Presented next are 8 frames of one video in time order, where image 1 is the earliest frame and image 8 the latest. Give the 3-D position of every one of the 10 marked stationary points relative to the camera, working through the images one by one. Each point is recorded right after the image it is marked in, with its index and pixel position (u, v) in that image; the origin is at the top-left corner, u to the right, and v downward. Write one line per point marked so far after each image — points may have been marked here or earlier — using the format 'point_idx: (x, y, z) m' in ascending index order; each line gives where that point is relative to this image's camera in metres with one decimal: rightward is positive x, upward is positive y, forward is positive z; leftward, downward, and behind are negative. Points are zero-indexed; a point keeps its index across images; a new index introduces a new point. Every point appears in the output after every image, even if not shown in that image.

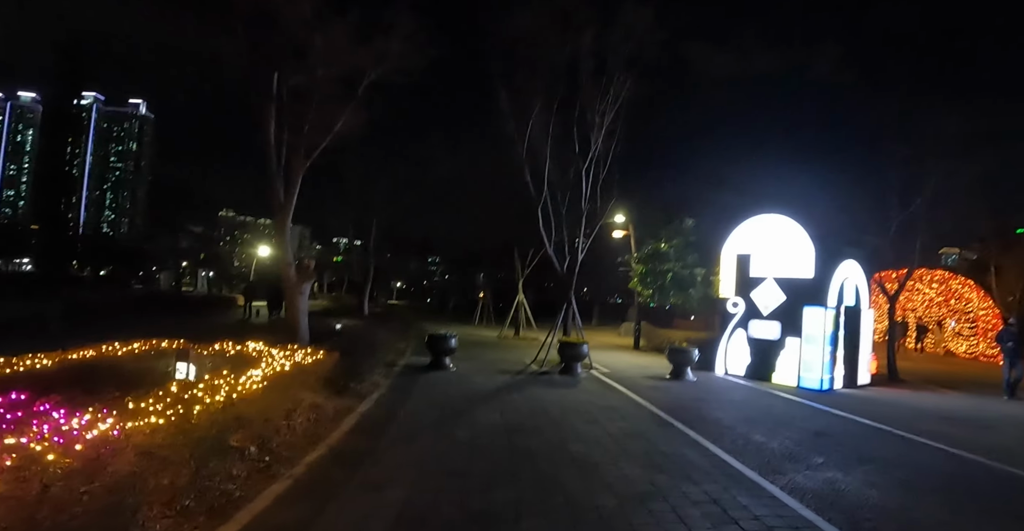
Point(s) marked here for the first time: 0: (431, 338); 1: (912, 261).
0: (-2.3, -2.0, +15.6) m
1: (+11.9, +0.1, +16.5) m
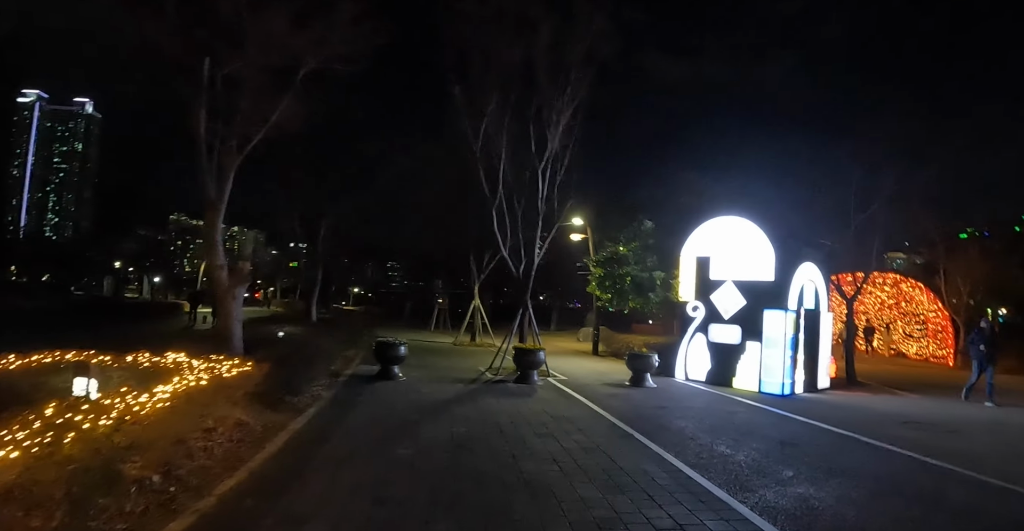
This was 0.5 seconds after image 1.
0: (-3.5, -2.1, +14.7) m
1: (+10.5, 0.0, +16.6) m
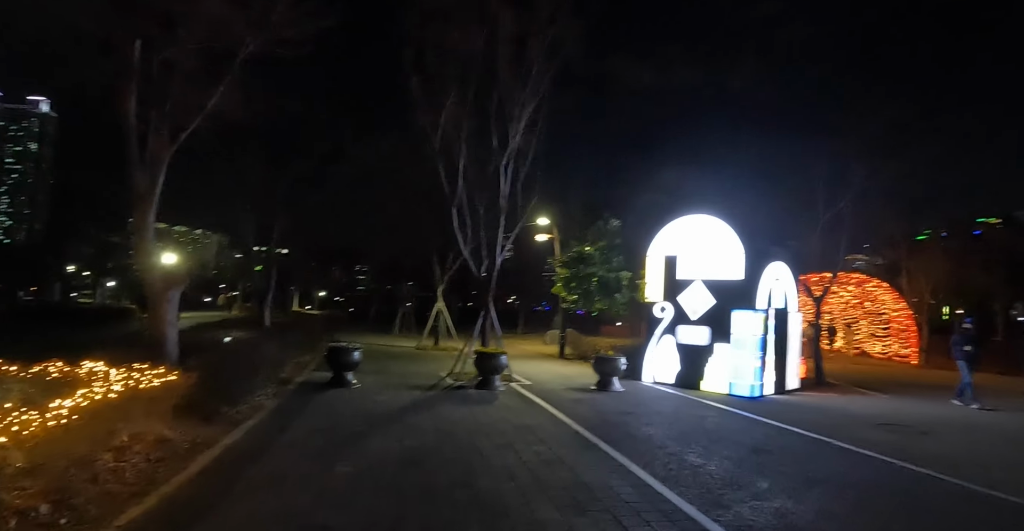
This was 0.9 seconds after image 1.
0: (-4.4, -2.1, +13.8) m
1: (+9.5, 0.0, +16.4) m
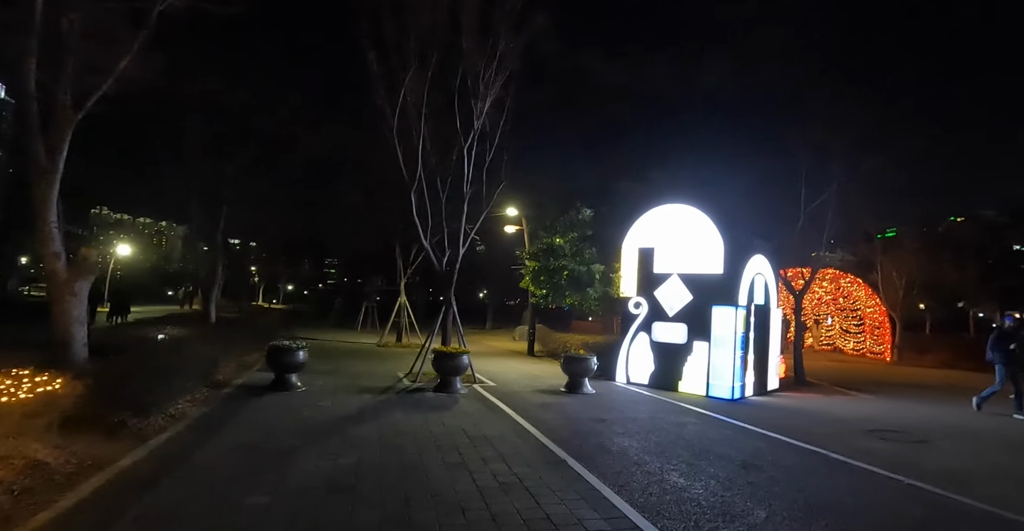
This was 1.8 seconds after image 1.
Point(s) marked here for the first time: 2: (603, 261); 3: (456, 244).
0: (-5.2, -1.8, +12.3) m
1: (+8.5, +0.2, +15.7) m
2: (+2.9, +0.2, +18.1) m
3: (-1.5, +0.6, +14.7) m
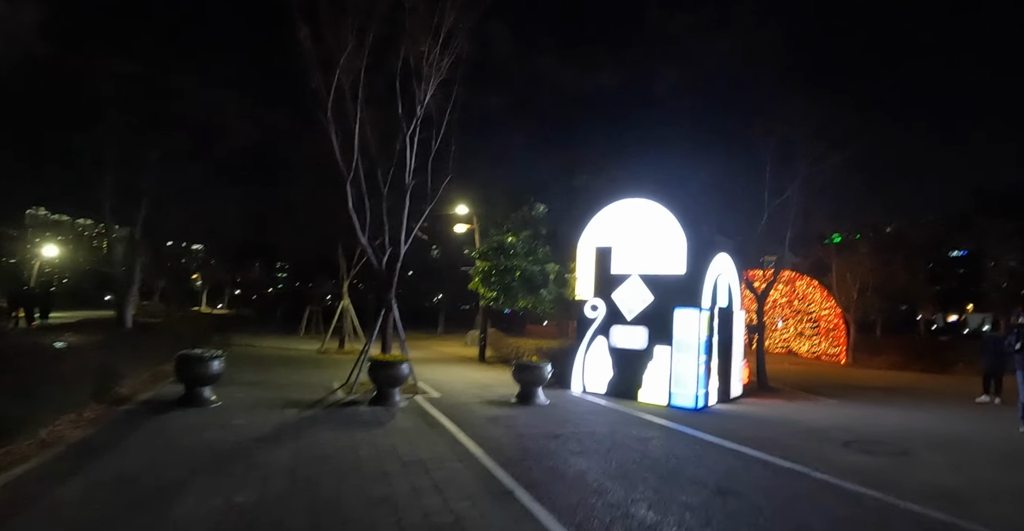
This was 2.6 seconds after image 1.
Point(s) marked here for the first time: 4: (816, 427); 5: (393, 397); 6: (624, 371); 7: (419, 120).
0: (-6.3, -1.8, +10.7) m
1: (+7.2, +0.2, +15.1) m
2: (+1.3, +0.2, +17.2) m
3: (-2.7, +0.6, +13.4) m
4: (+5.3, -2.8, +9.9) m
5: (-2.3, -2.5, +10.8) m
6: (+2.4, -2.3, +12.3) m
7: (-2.1, +3.3, +12.7) m
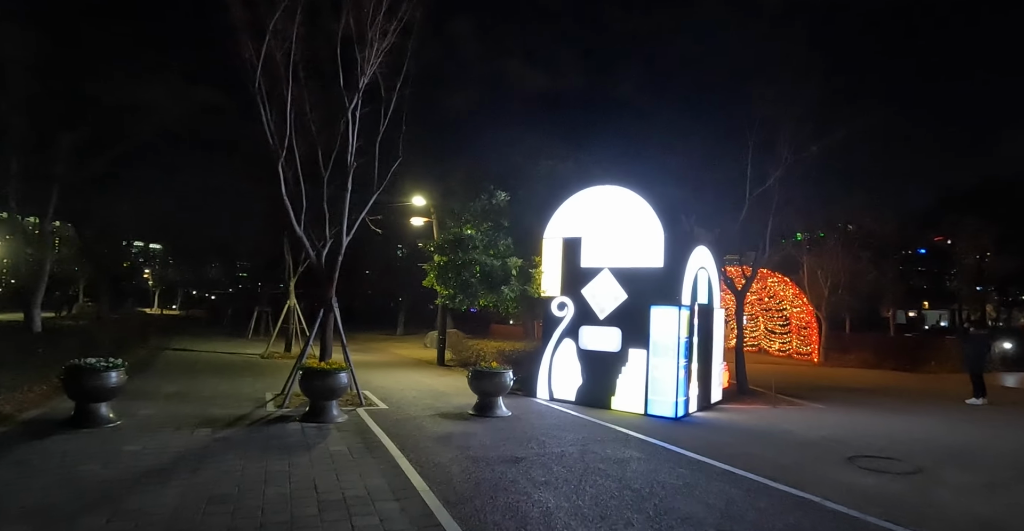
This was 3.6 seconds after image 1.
0: (-7.0, -1.7, +9.0) m
1: (+6.2, +0.3, +14.1) m
2: (+0.2, +0.3, +15.8) m
3: (-3.6, +0.8, +11.9) m
4: (+4.6, -2.7, +8.8) m
5: (-3.0, -2.4, +9.3) m
6: (+1.6, -2.2, +11.0) m
7: (-2.9, +3.4, +11.2) m
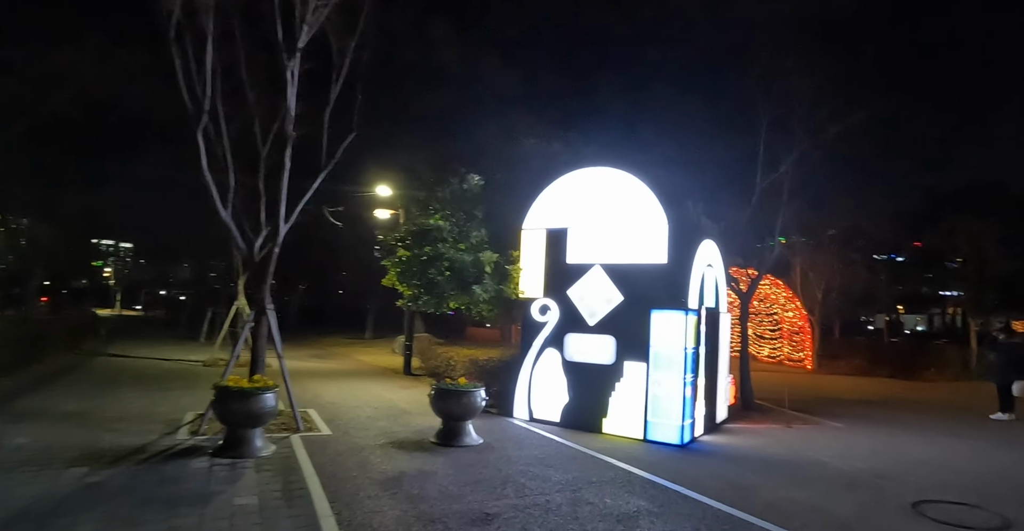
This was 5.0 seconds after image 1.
0: (-7.4, -1.5, +6.8) m
1: (+5.6, +0.3, +12.5) m
2: (-0.4, +0.4, +14.0) m
3: (-4.0, +0.9, +9.9) m
4: (+4.3, -2.6, +7.1) m
5: (-3.4, -2.3, +7.3) m
6: (+1.1, -2.1, +9.2) m
7: (-3.3, +3.5, +9.3) m
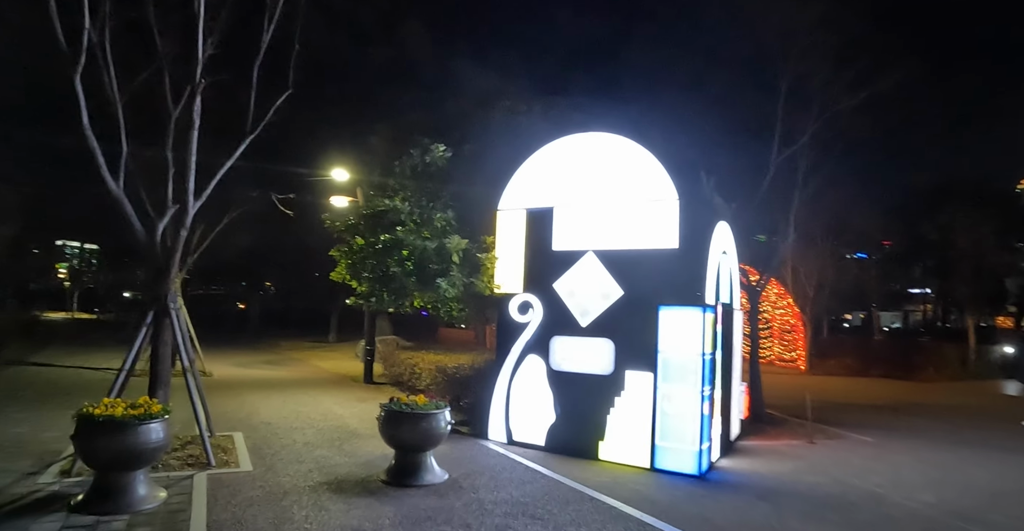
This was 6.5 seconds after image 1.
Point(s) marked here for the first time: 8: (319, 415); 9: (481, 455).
0: (-7.6, -1.4, +4.7) m
1: (+5.1, +0.5, +11.0) m
2: (-1.0, +0.5, +12.2) m
3: (-4.4, +1.0, +7.9) m
4: (+4.0, -2.5, +5.5) m
5: (-3.6, -2.1, +5.4) m
6: (+0.8, -1.9, +7.5) m
7: (-3.7, +3.7, +7.3) m
8: (-3.4, -2.6, +9.9) m
9: (-0.4, -2.5, +7.2) m
